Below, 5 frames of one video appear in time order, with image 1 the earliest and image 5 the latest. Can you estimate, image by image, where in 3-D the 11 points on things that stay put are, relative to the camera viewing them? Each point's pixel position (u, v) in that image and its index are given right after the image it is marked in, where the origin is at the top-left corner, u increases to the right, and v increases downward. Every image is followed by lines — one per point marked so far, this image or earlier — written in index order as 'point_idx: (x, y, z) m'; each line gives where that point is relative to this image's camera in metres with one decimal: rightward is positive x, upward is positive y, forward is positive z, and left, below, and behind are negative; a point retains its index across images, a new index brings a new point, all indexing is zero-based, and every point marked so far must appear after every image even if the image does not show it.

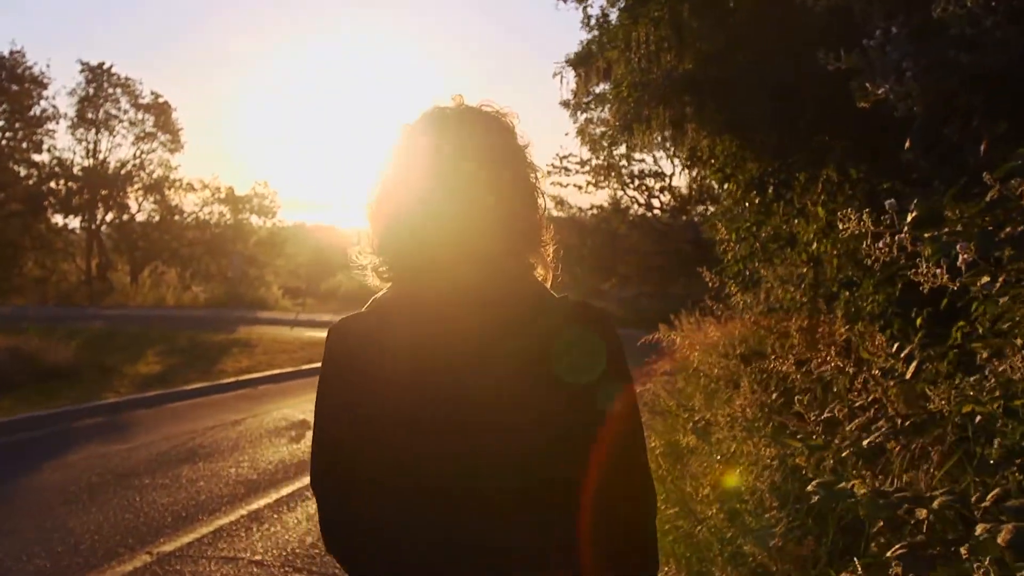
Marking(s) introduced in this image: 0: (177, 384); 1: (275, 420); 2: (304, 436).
0: (-5.2, -1.5, +17.2) m
1: (-3.0, -1.7, +14.4) m
2: (-2.4, -1.7, +13.0) m
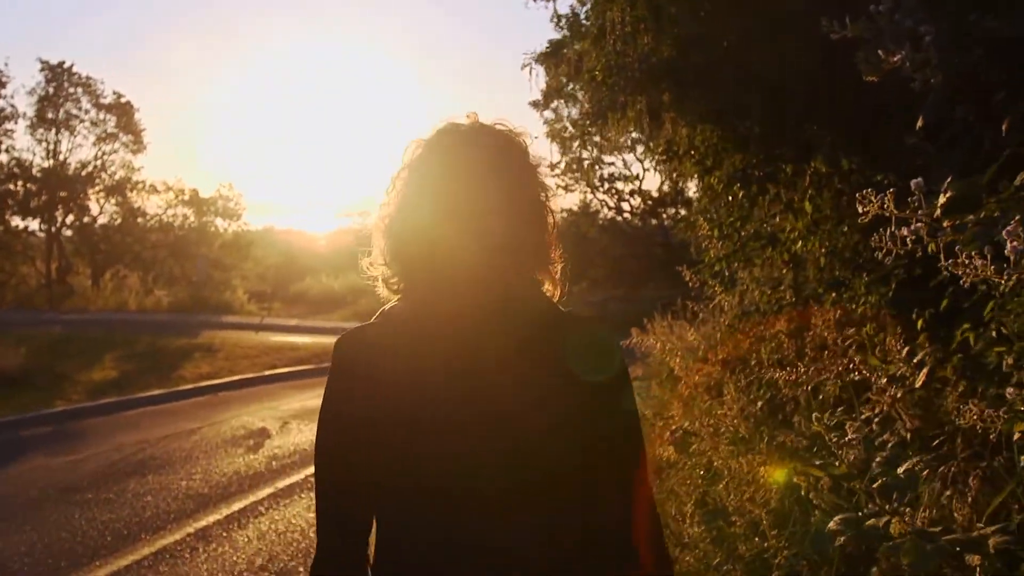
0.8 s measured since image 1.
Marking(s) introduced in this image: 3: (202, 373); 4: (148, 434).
0: (-5.7, -1.5, +16.6) m
1: (-3.4, -1.7, +13.8) m
2: (-2.8, -1.7, +12.4) m
3: (-5.4, -1.5, +19.5) m
4: (-4.2, -1.7, +13.0) m
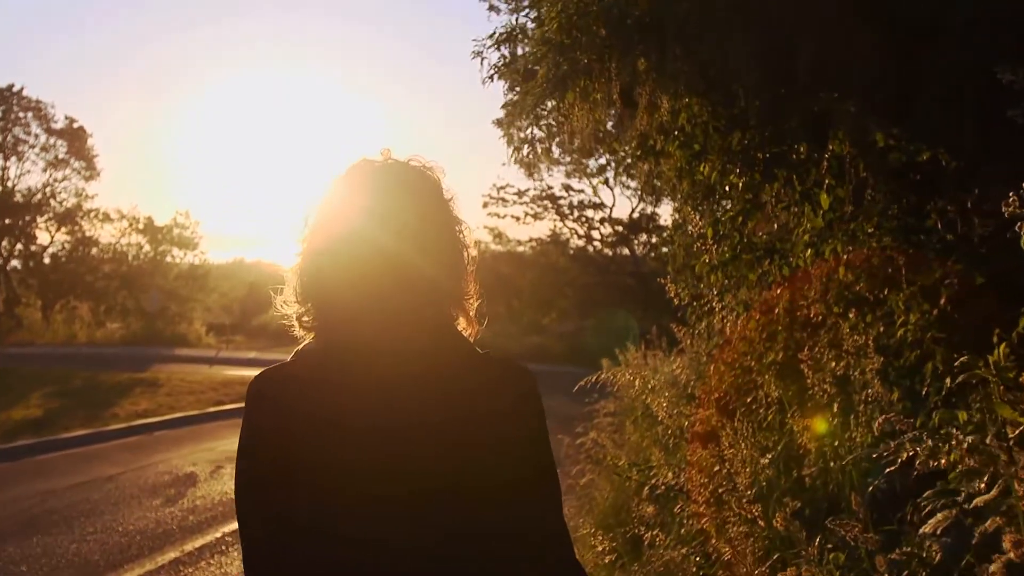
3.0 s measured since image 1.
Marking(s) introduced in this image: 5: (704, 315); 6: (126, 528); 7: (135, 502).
0: (-6.2, -2.0, +15.1) m
1: (-3.9, -2.0, +12.3) m
2: (-3.2, -2.0, +10.9) m
3: (-6.0, -2.0, +18.0) m
4: (-4.7, -2.0, +11.5) m
5: (+1.1, -0.2, +6.7) m
6: (-3.0, -1.9, +8.8) m
7: (-3.4, -2.0, +10.2) m
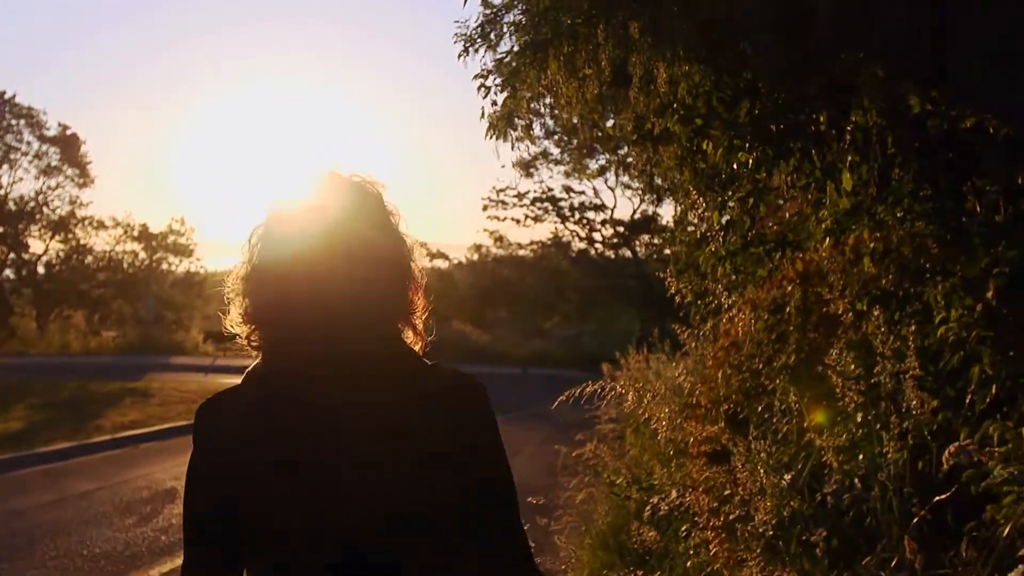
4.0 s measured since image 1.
0: (-6.2, -2.1, +14.5) m
1: (-3.9, -2.1, +11.7) m
2: (-3.3, -2.1, +10.3) m
3: (-6.0, -2.1, +17.4) m
4: (-4.7, -2.1, +10.9) m
5: (+1.1, -0.1, +6.1) m
6: (-3.1, -1.9, +8.2) m
7: (-3.5, -2.0, +9.6) m
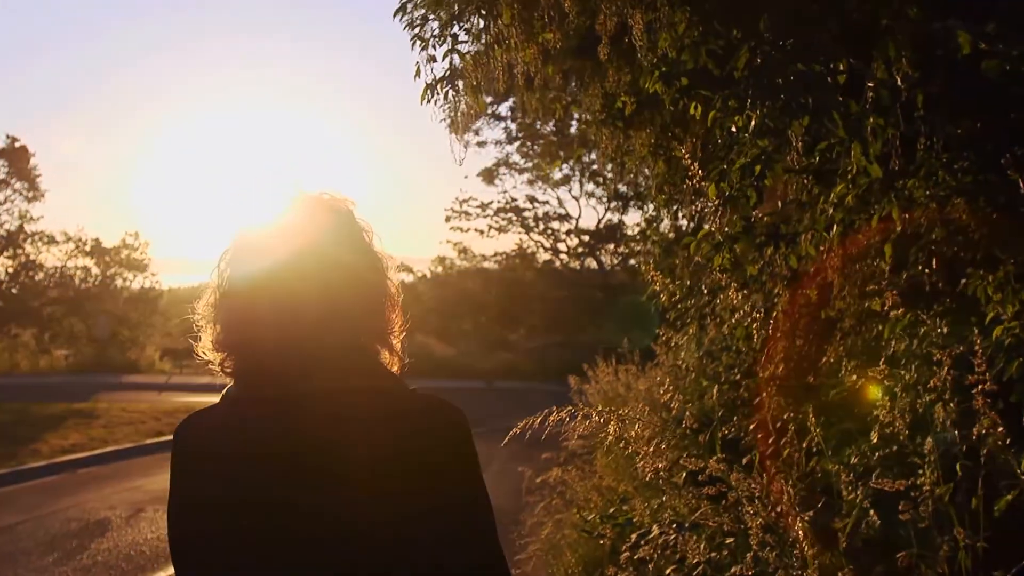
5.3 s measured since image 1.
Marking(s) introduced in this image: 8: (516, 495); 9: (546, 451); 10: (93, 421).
0: (-6.7, -2.2, +13.5) m
1: (-4.3, -2.2, +10.8) m
2: (-3.6, -2.2, +9.4) m
3: (-6.6, -2.3, +16.4) m
4: (-5.1, -2.2, +10.0) m
5: (+0.8, -0.2, +5.3) m
6: (-3.4, -2.0, +7.3) m
7: (-3.8, -2.1, +8.7) m
8: (0.0, -2.0, +10.9) m
9: (+0.4, -2.1, +15.0) m
10: (-7.5, -2.4, +19.8) m
